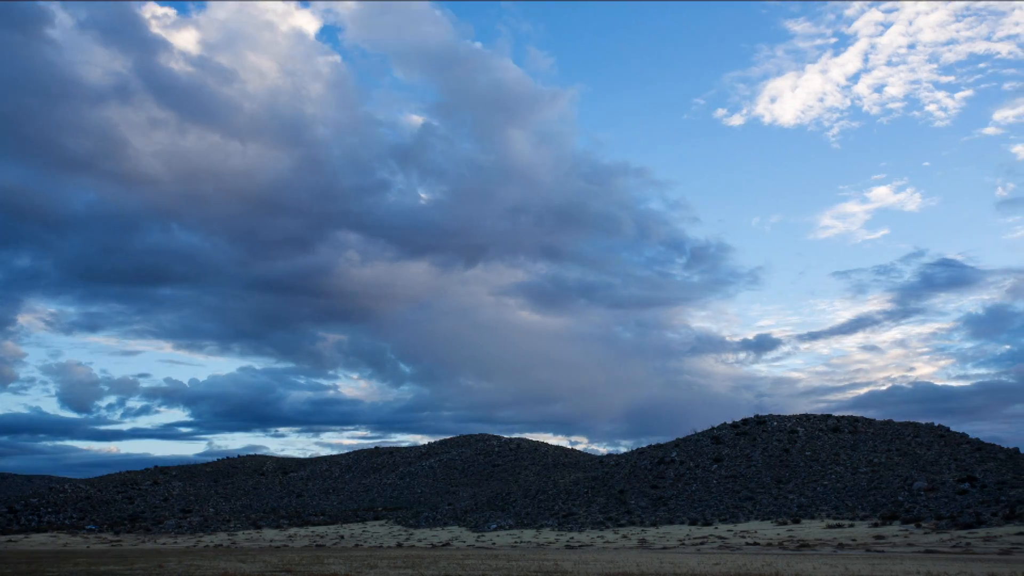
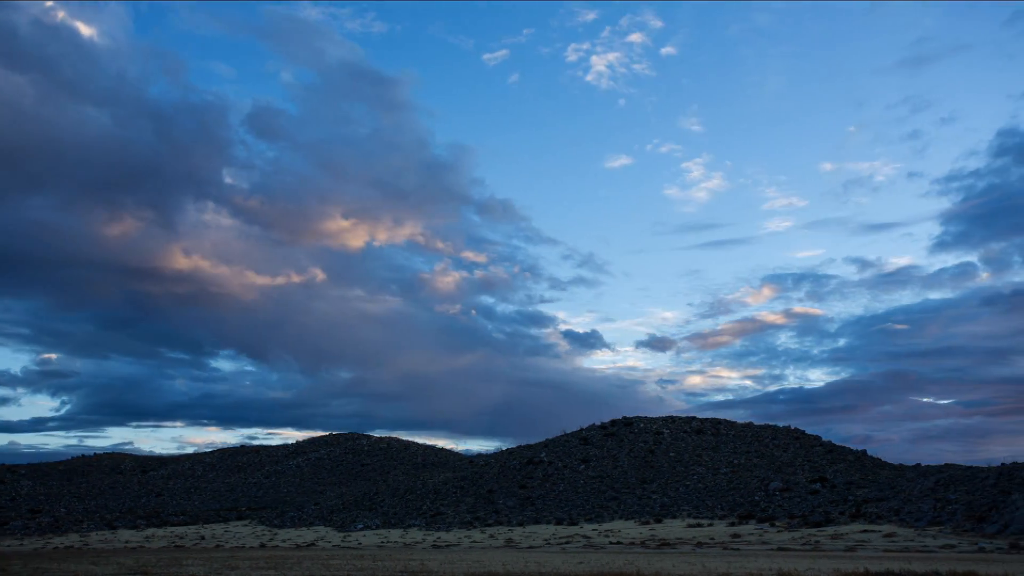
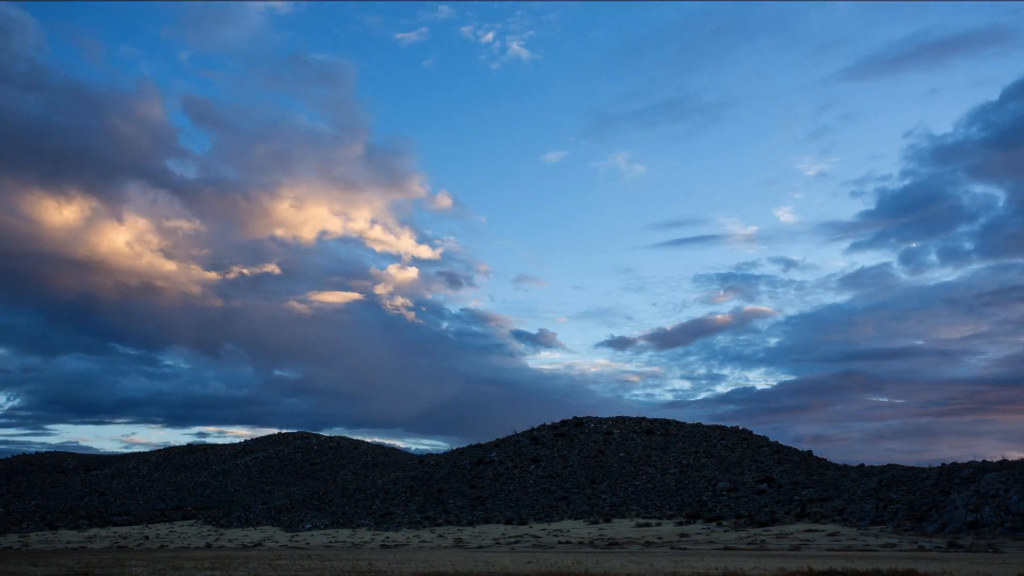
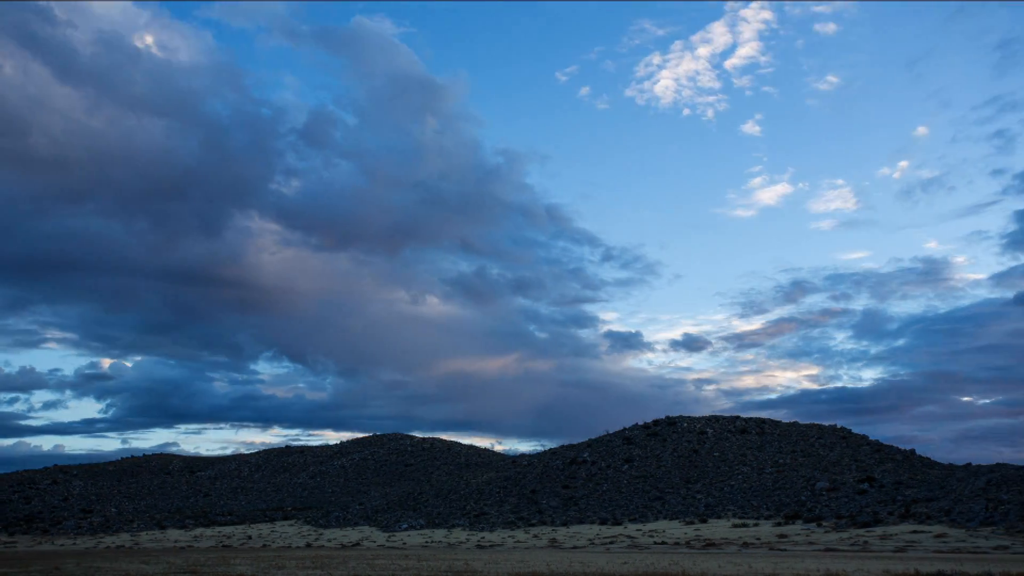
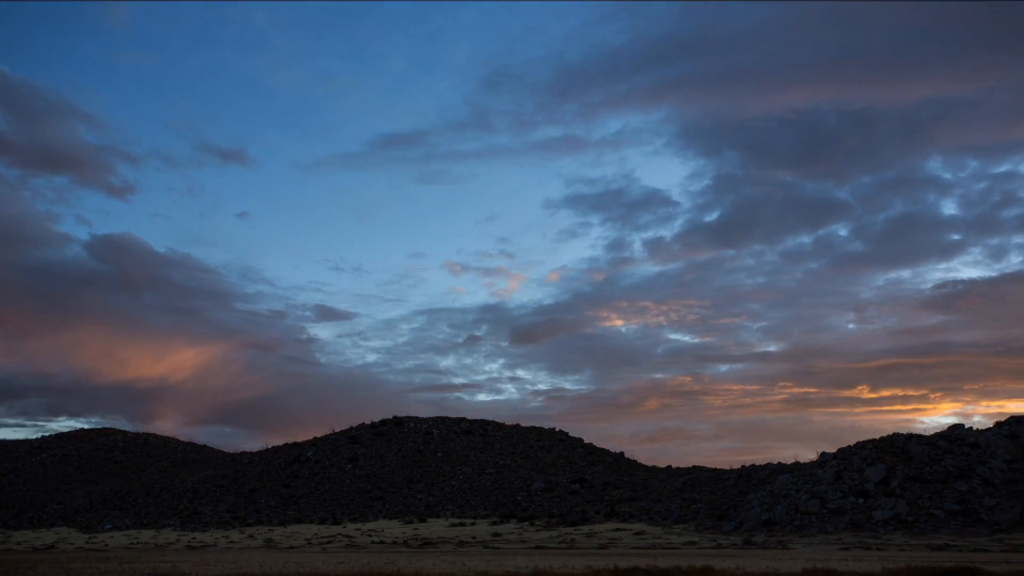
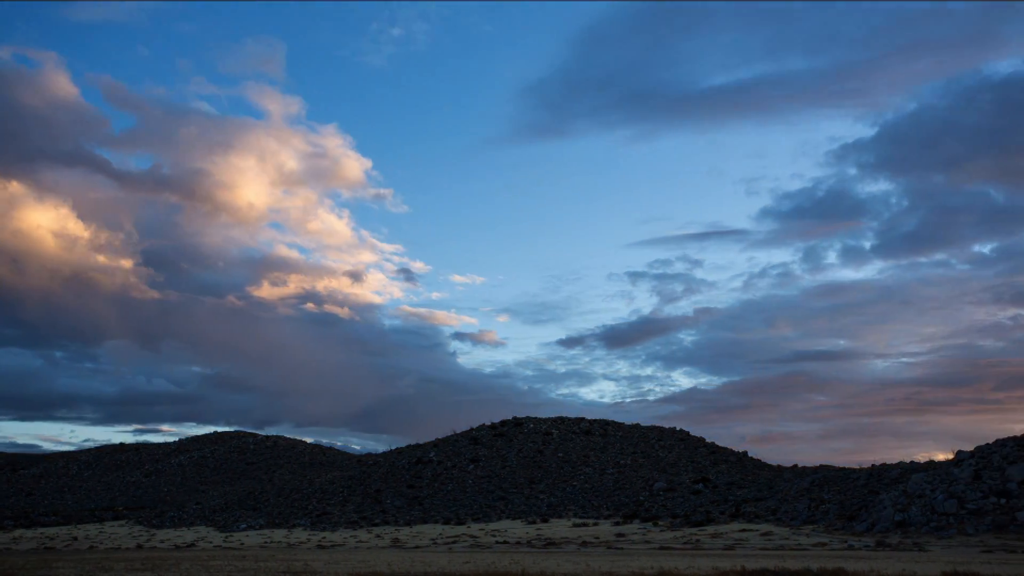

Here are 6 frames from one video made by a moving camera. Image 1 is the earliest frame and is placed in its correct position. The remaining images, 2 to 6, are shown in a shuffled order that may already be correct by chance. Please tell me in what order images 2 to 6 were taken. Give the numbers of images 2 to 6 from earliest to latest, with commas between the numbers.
4, 2, 3, 6, 5
